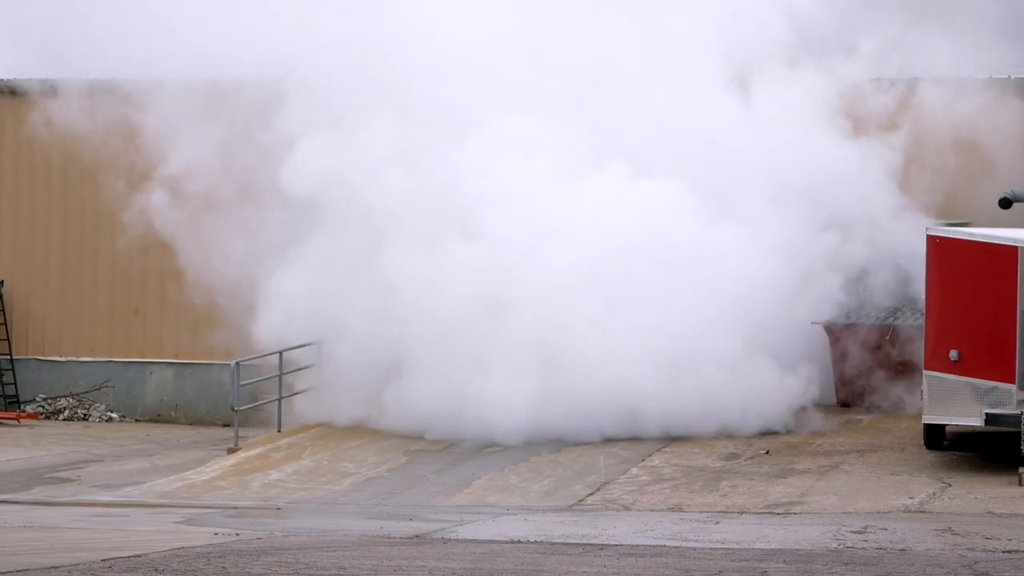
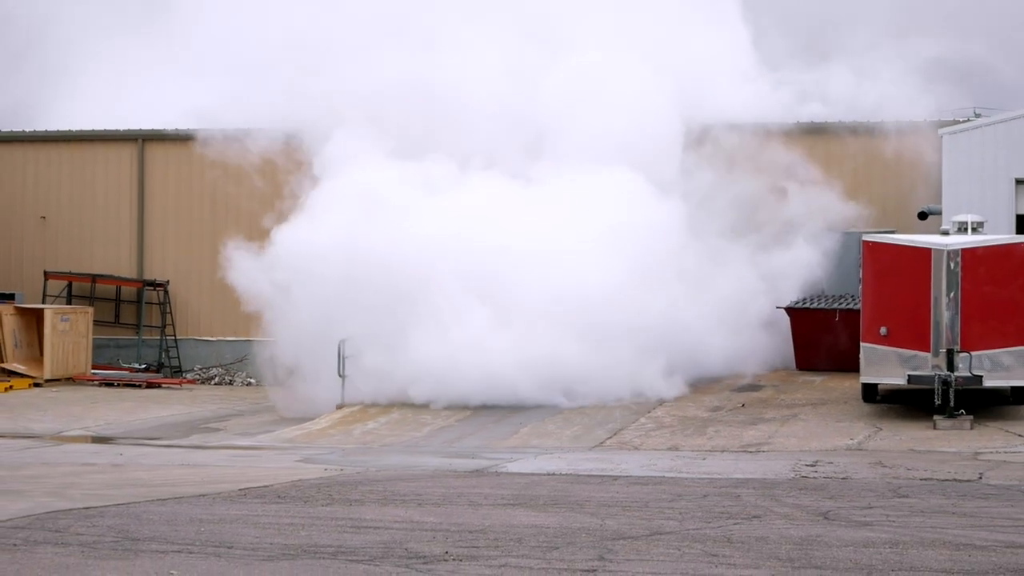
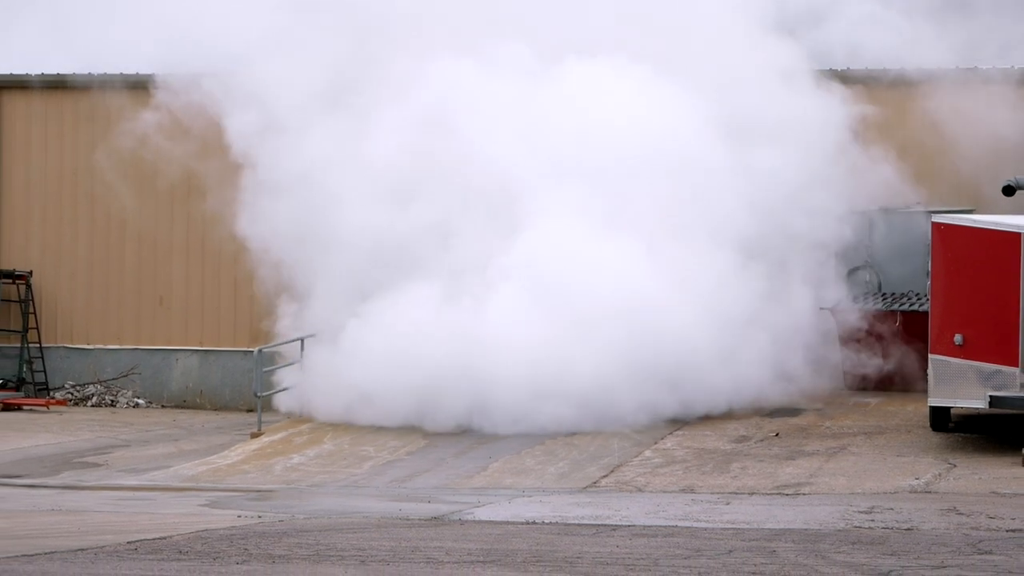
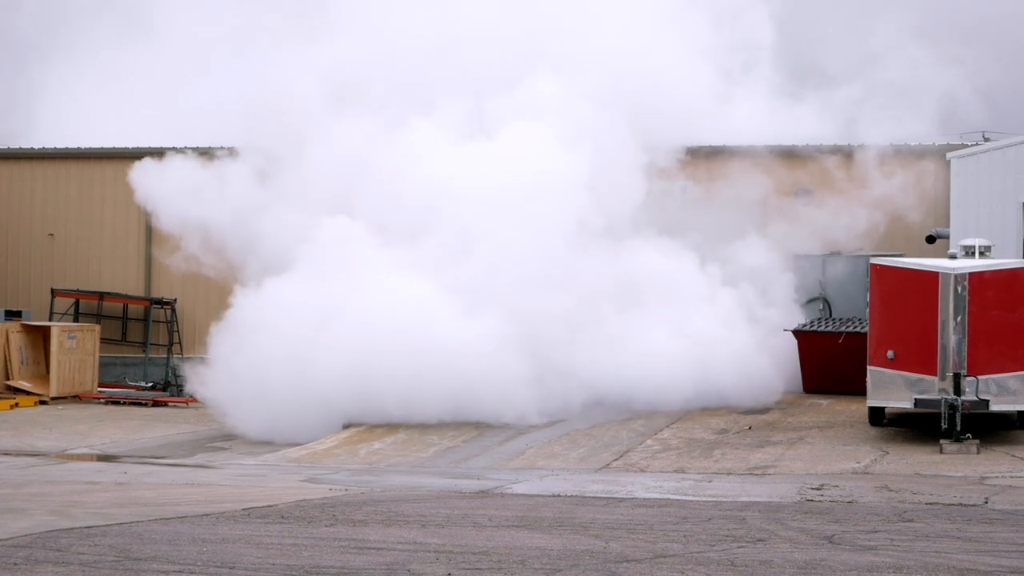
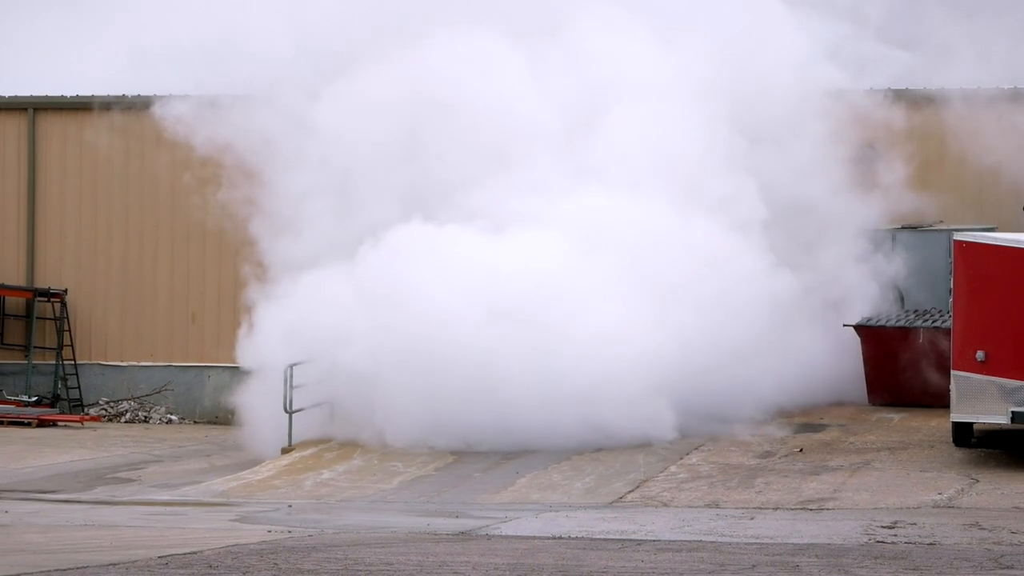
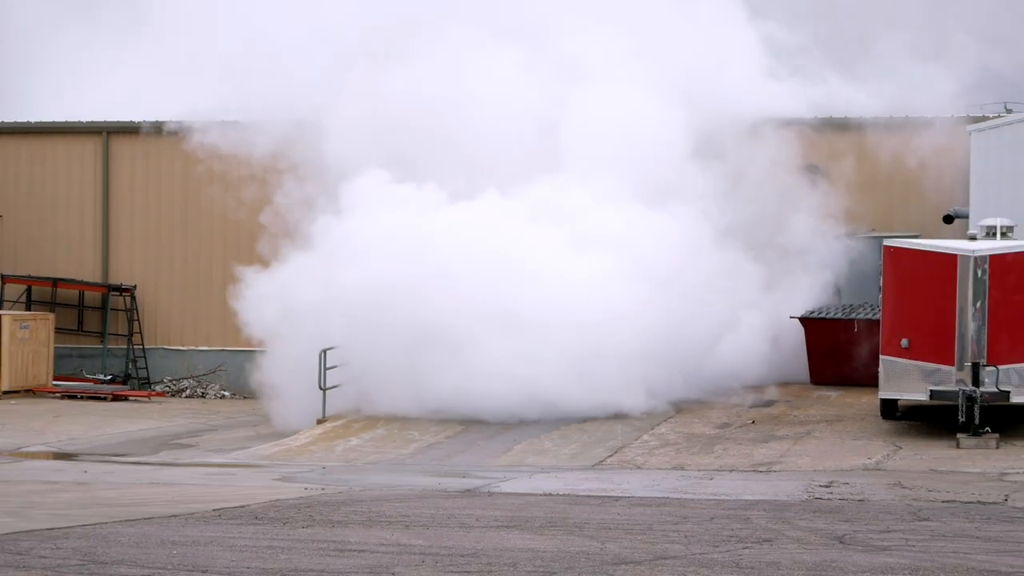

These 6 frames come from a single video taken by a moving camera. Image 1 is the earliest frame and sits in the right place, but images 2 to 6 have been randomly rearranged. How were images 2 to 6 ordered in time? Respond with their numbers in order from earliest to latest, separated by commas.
3, 5, 6, 2, 4
